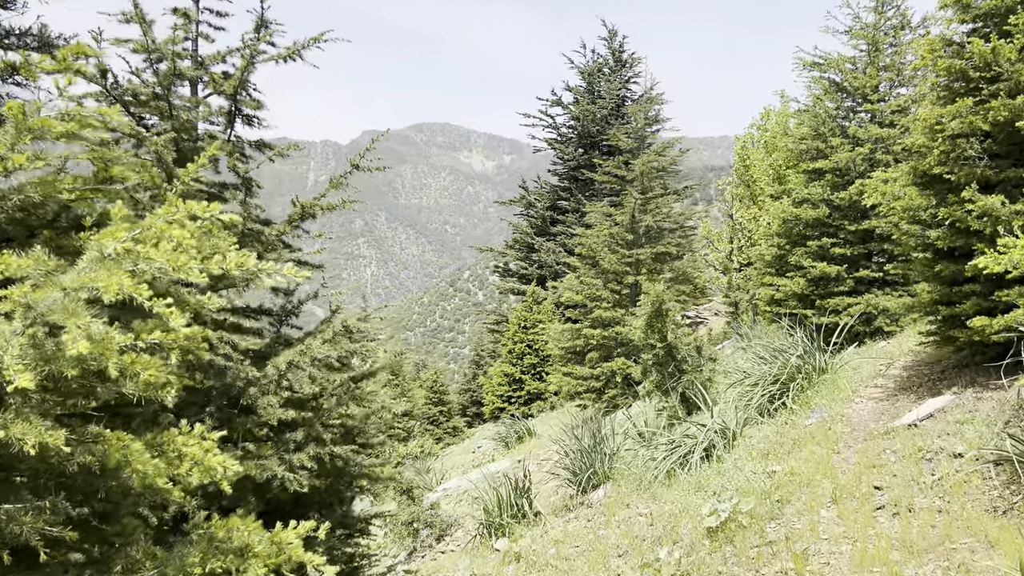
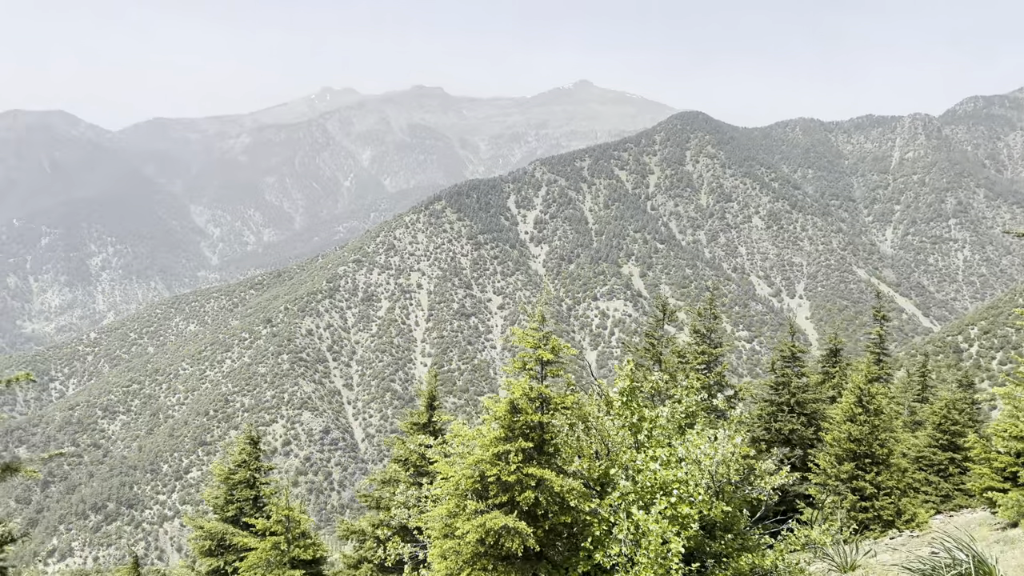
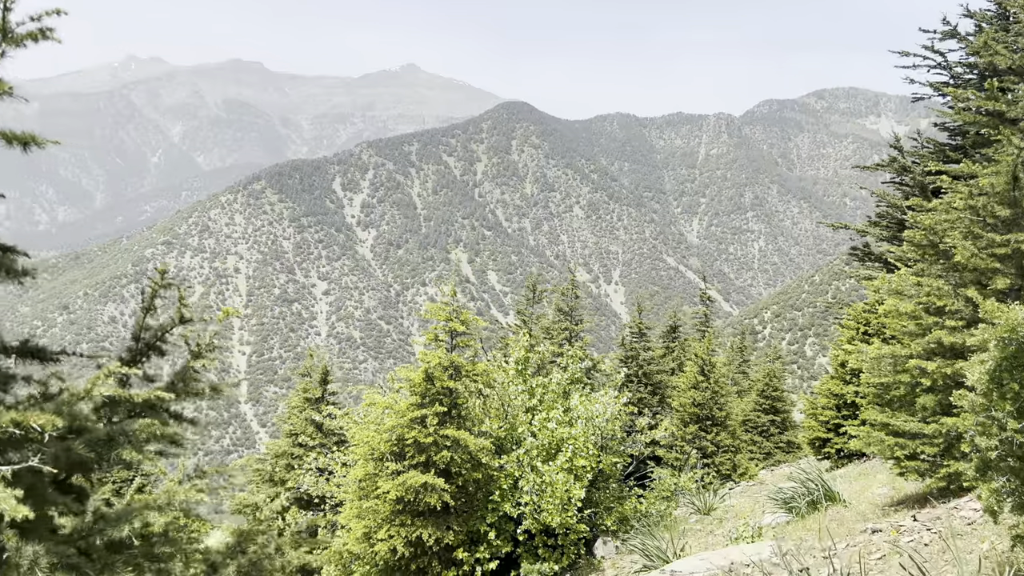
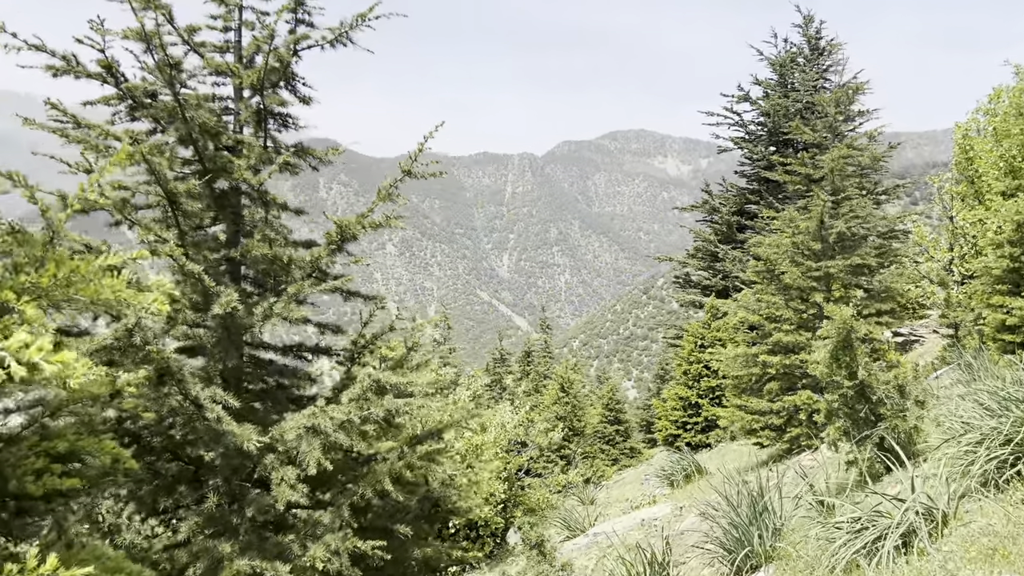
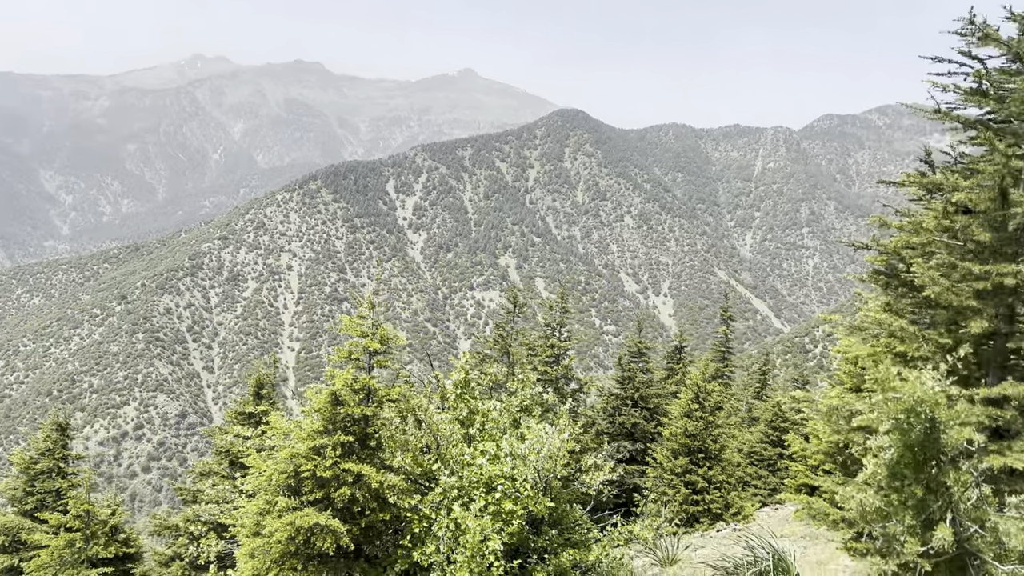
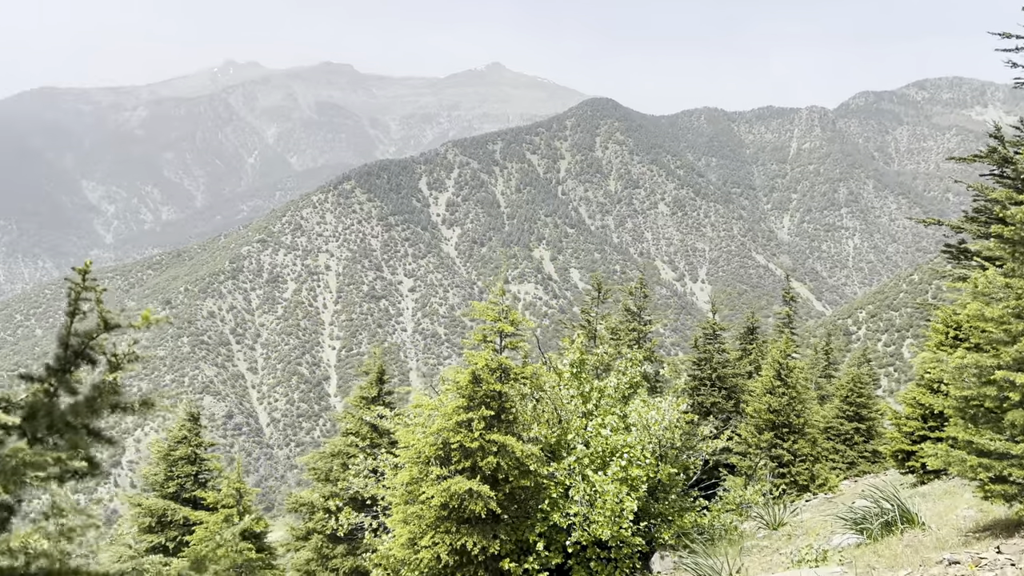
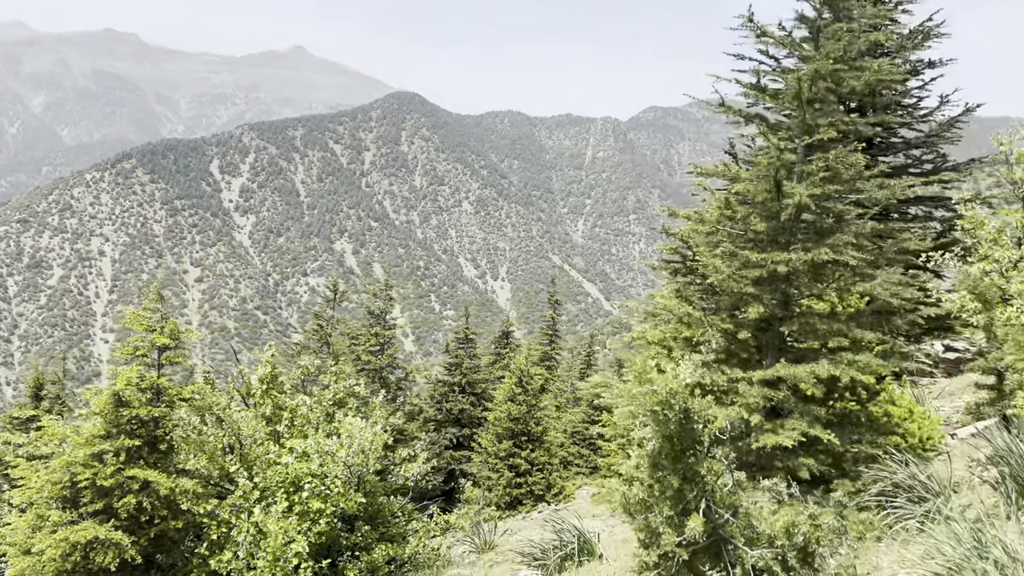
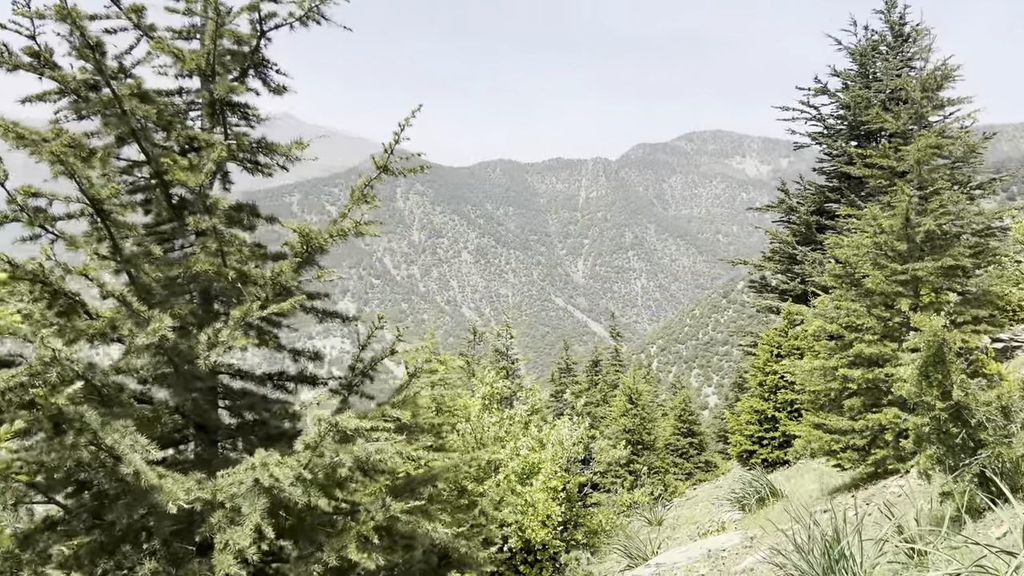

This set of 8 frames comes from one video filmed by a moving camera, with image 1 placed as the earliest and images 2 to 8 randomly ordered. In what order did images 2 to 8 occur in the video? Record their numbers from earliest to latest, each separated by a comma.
4, 8, 3, 6, 2, 5, 7
